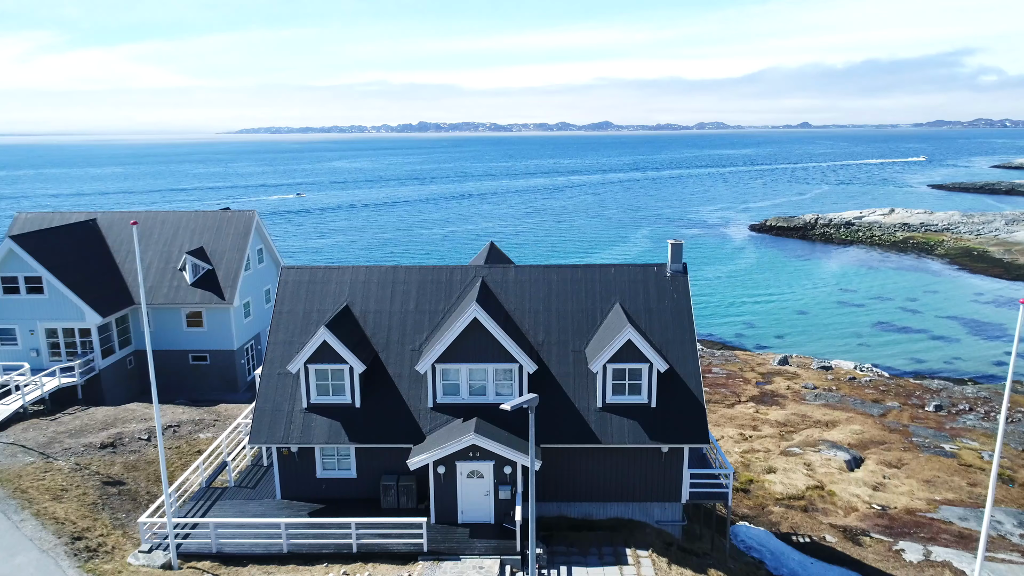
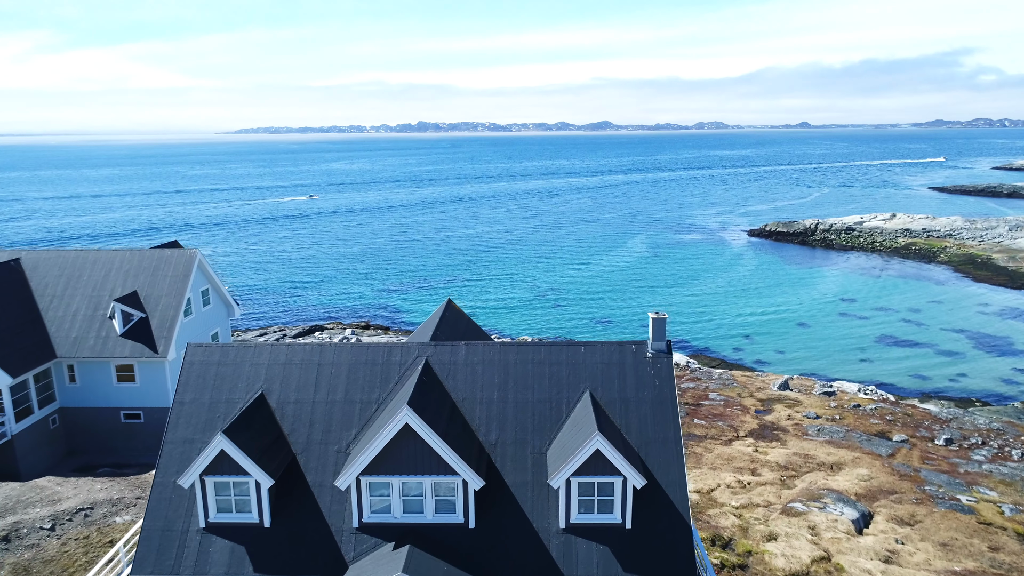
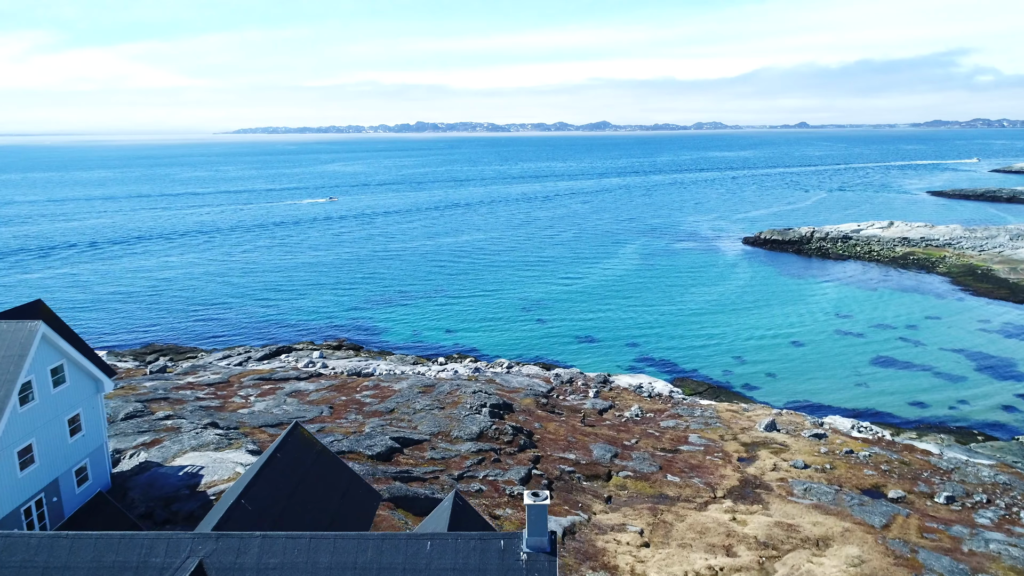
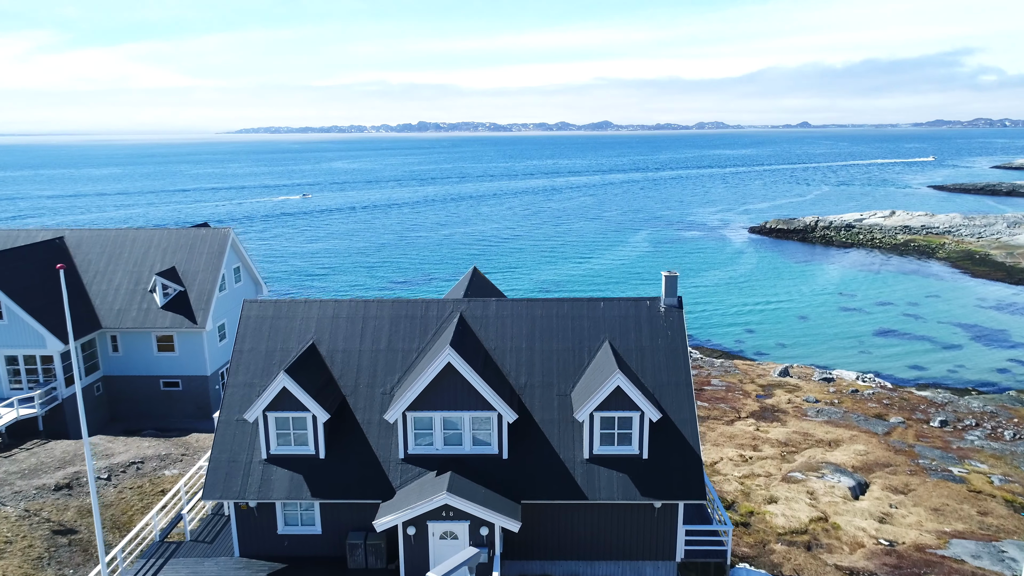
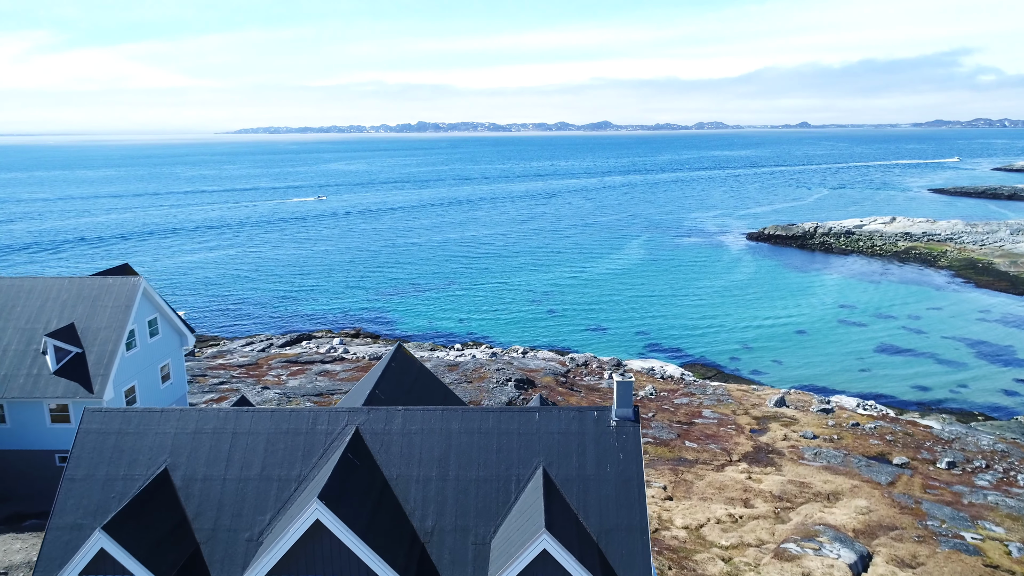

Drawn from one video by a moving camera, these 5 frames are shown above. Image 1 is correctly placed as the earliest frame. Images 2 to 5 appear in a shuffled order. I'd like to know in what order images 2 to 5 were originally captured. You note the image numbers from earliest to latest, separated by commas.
4, 2, 5, 3
